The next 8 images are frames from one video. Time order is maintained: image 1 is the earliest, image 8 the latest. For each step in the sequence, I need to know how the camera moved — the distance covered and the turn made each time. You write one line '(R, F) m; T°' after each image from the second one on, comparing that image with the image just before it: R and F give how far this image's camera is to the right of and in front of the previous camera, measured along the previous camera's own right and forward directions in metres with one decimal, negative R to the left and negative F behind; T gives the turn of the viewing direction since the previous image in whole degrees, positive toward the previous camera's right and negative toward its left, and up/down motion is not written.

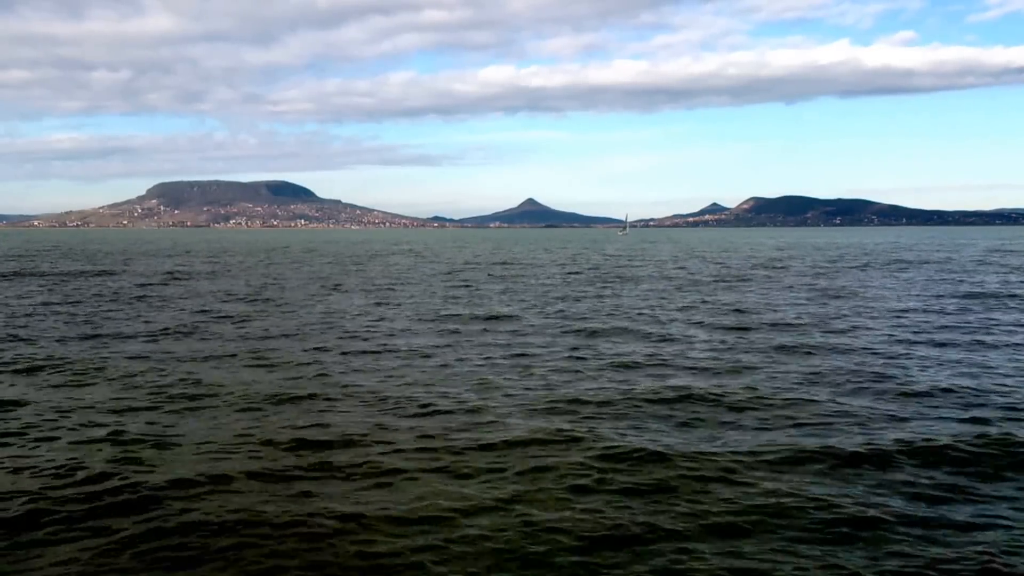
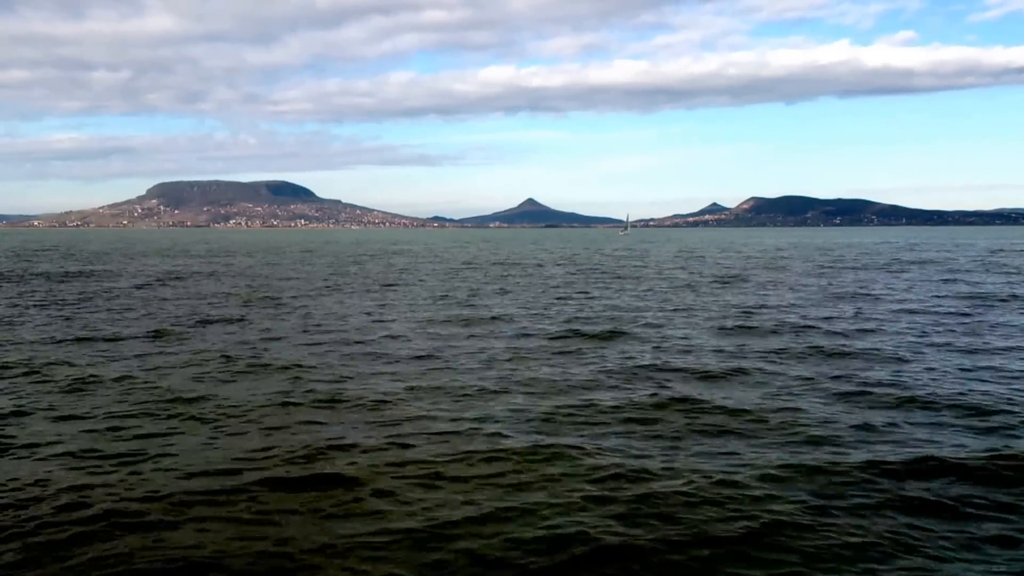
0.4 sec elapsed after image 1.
(-2.1, -2.5) m; 0°
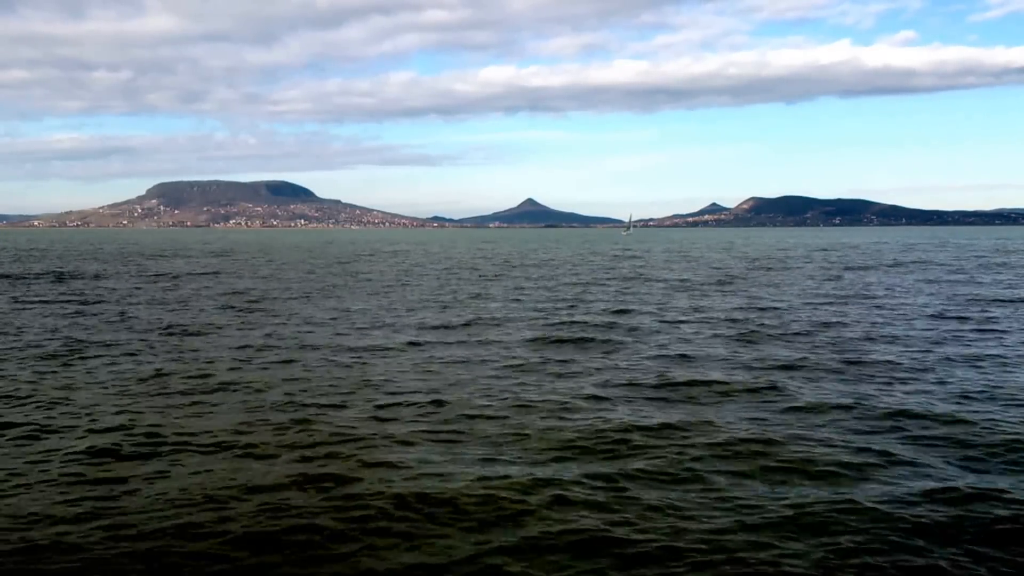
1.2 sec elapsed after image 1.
(+1.8, +2.2) m; 0°
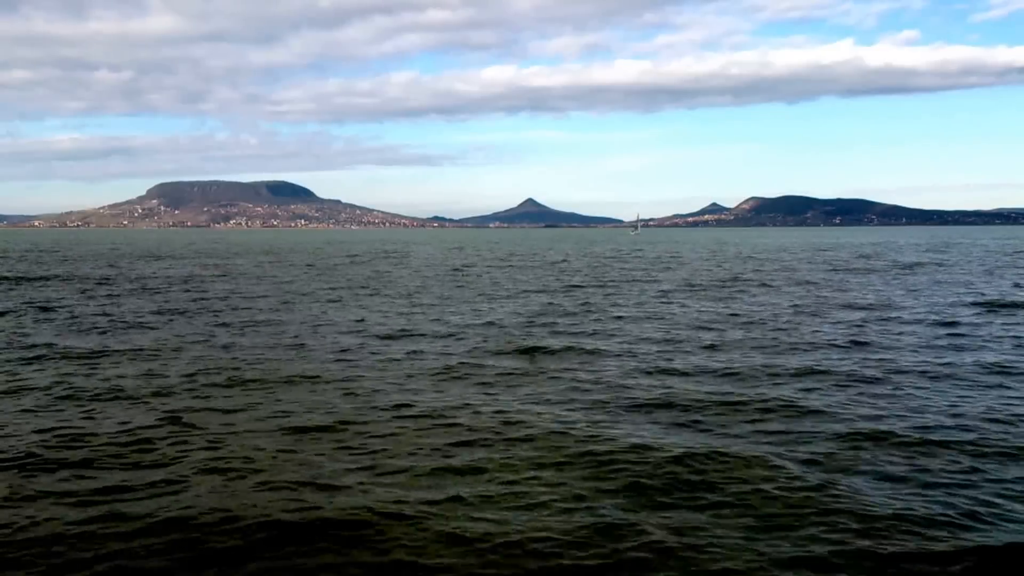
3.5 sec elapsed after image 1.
(-1.0, +0.4) m; 0°
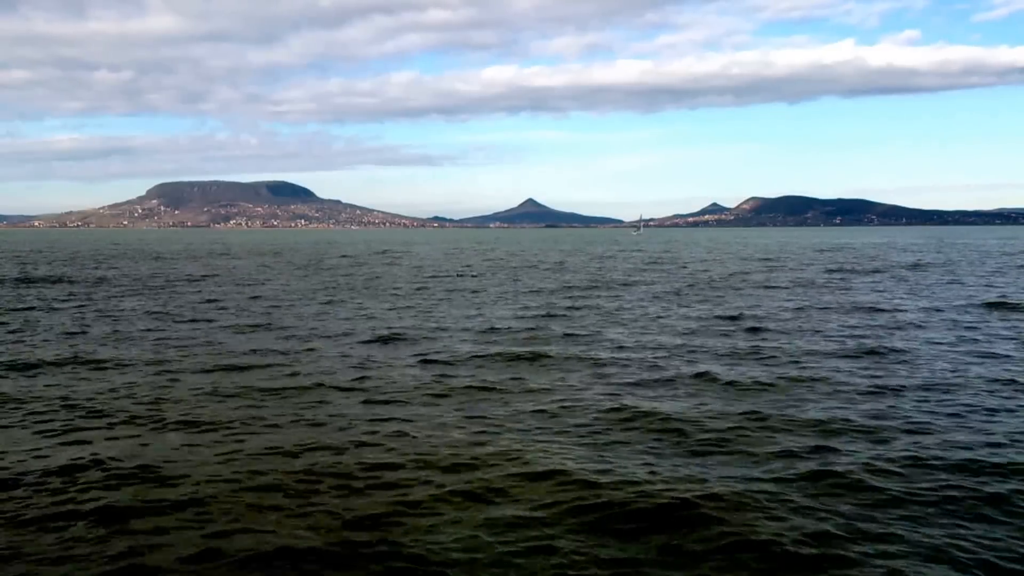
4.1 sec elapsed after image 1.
(-1.9, -0.5) m; 0°
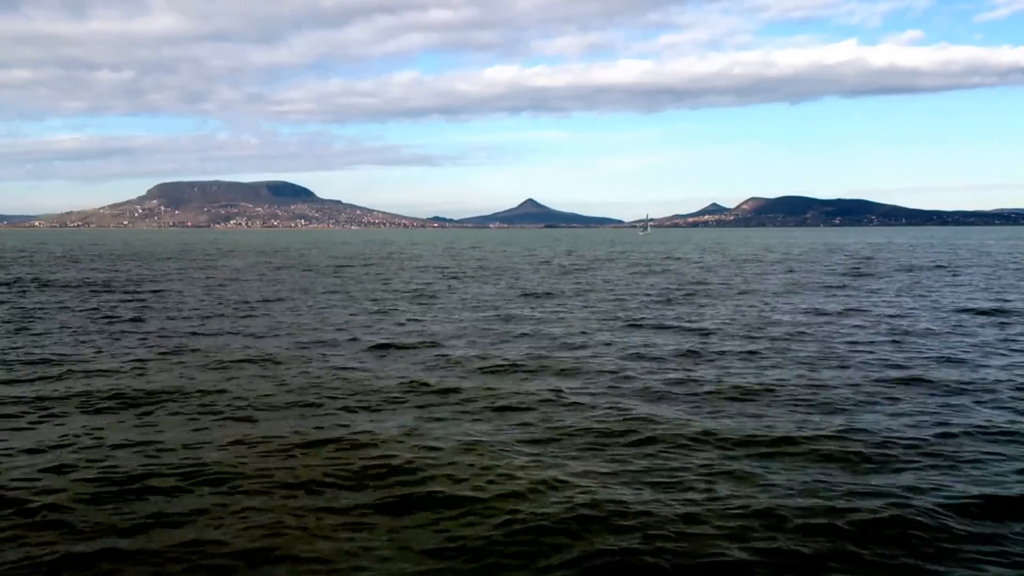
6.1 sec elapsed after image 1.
(-1.2, +1.2) m; 0°
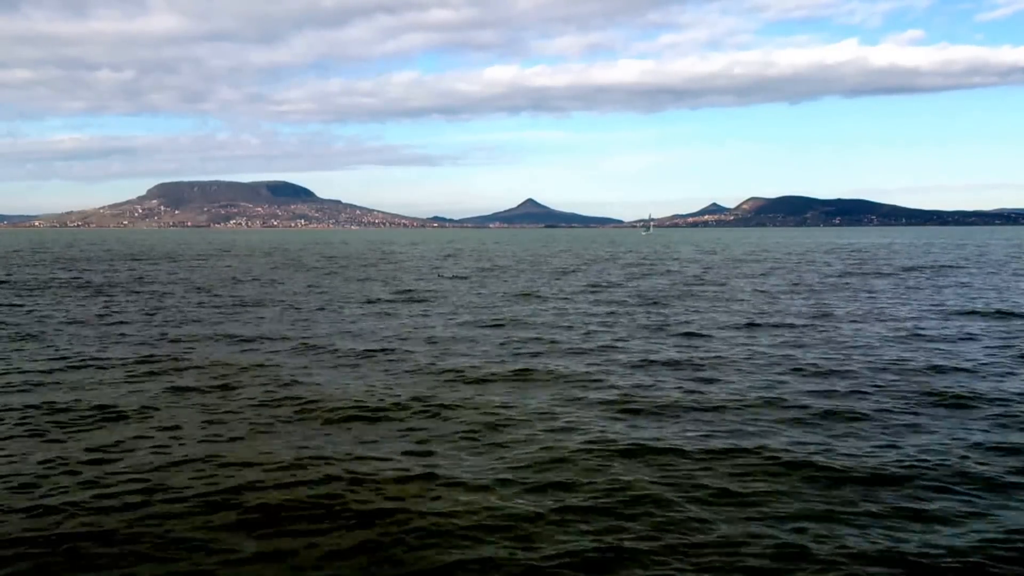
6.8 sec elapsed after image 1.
(+0.9, -1.1) m; 0°
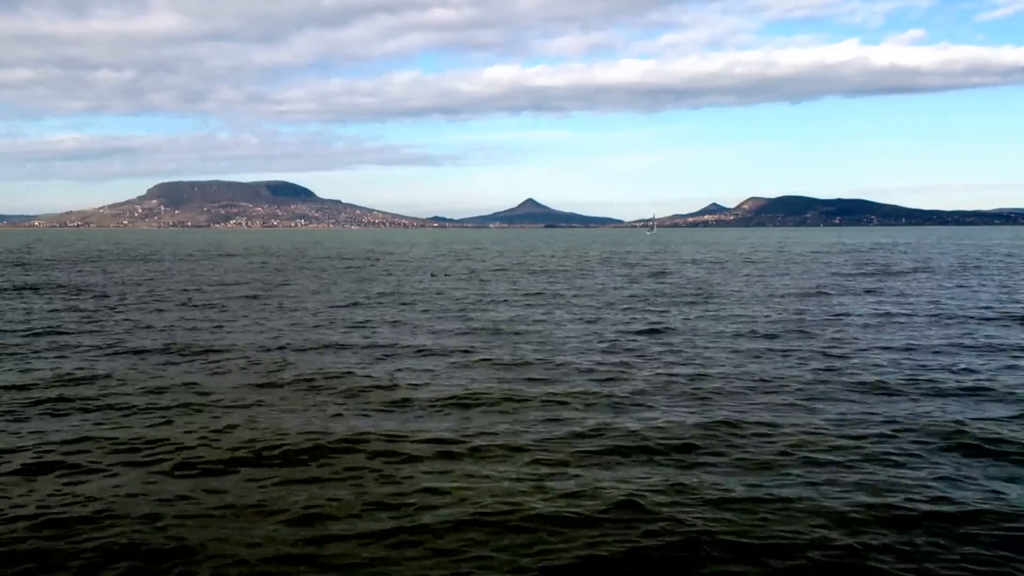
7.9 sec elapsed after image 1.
(-2.2, +1.6) m; 0°
